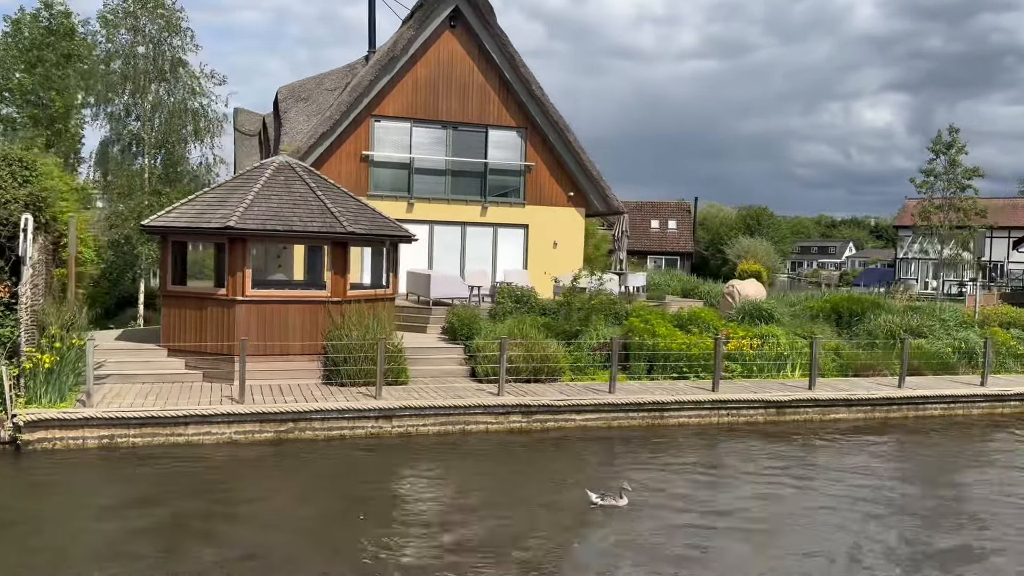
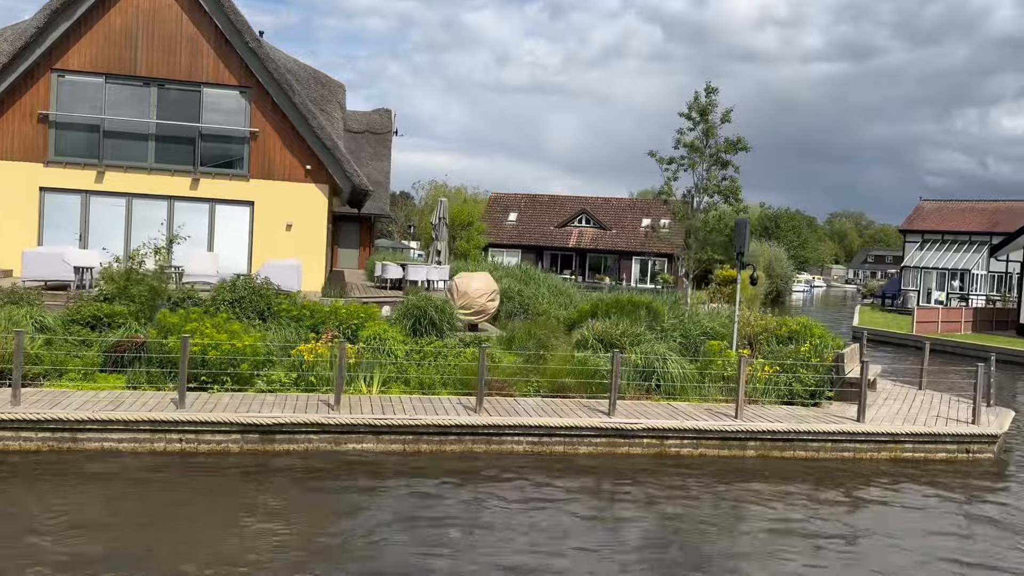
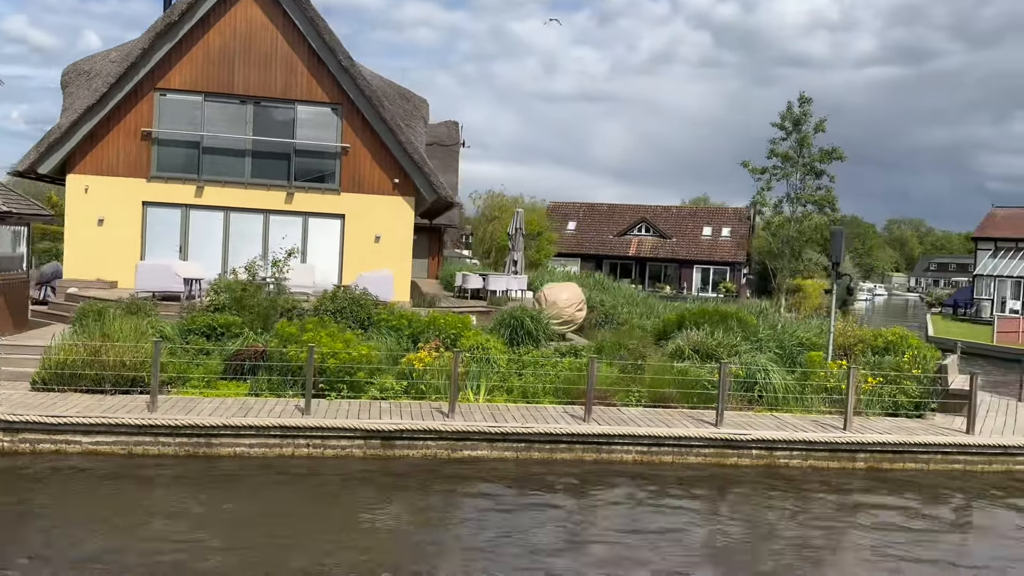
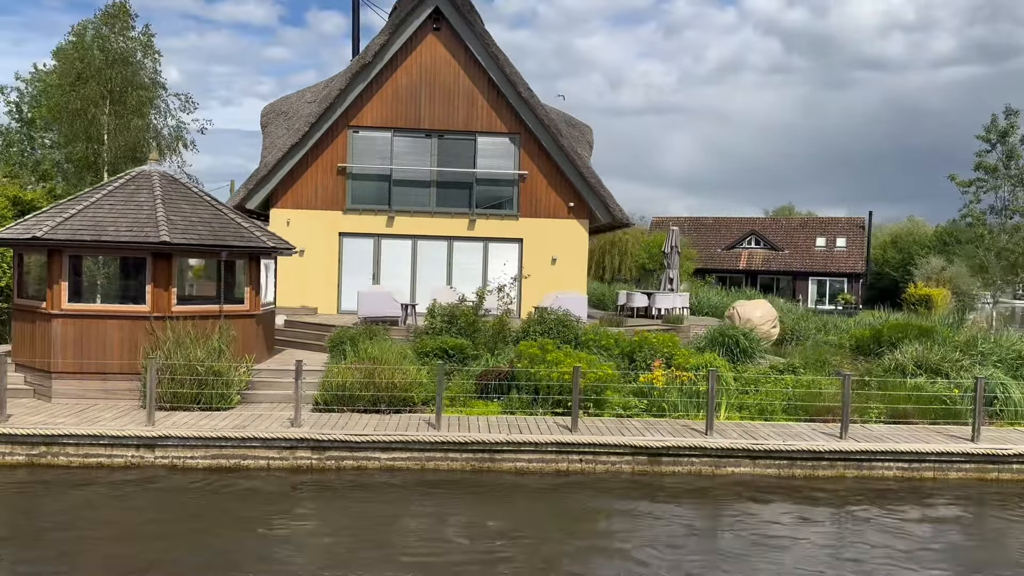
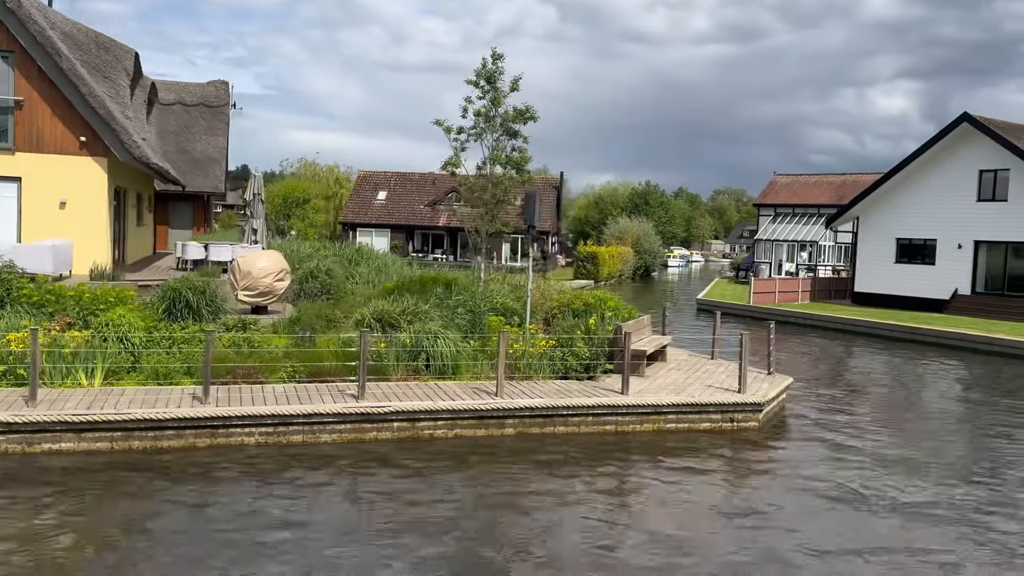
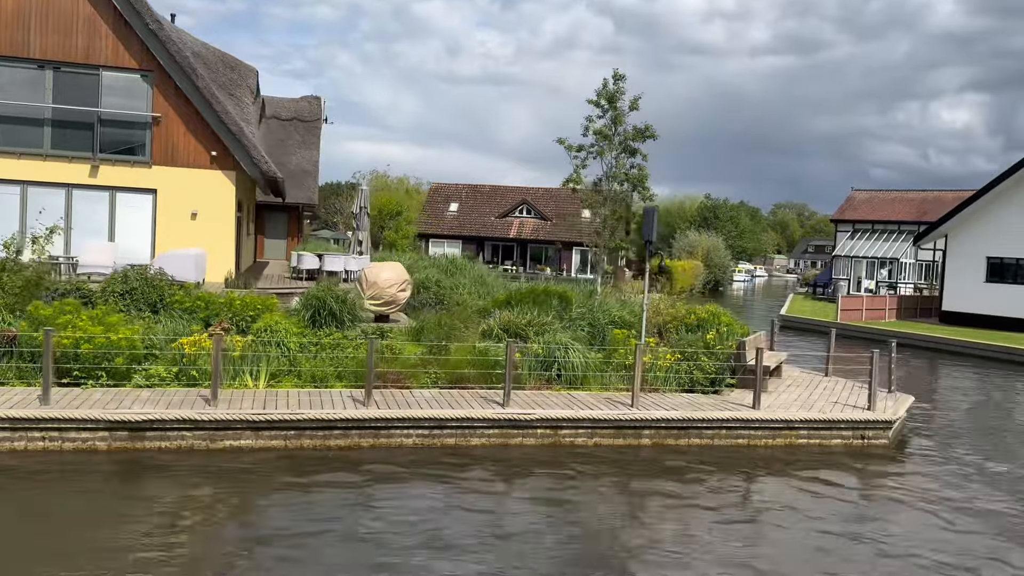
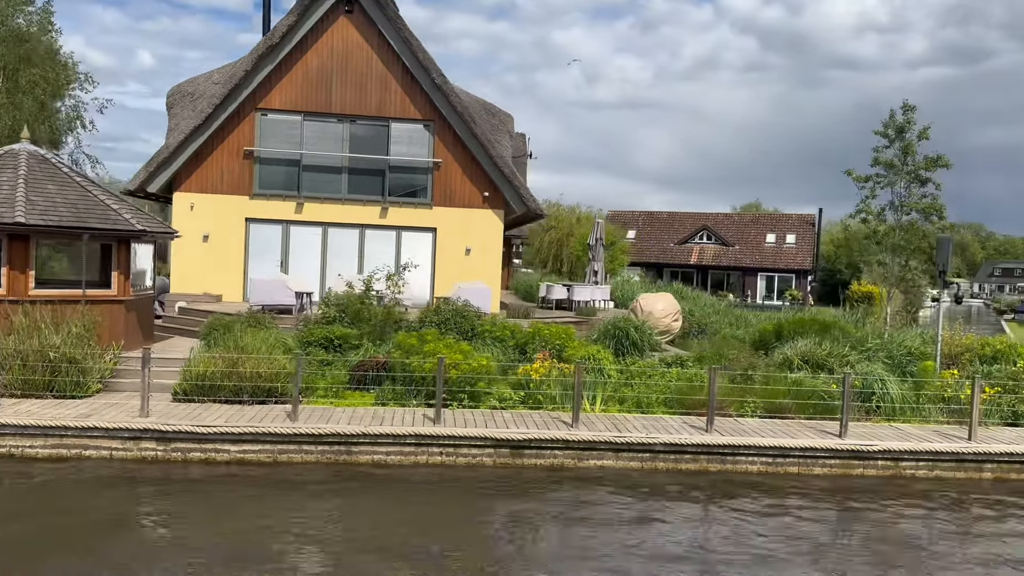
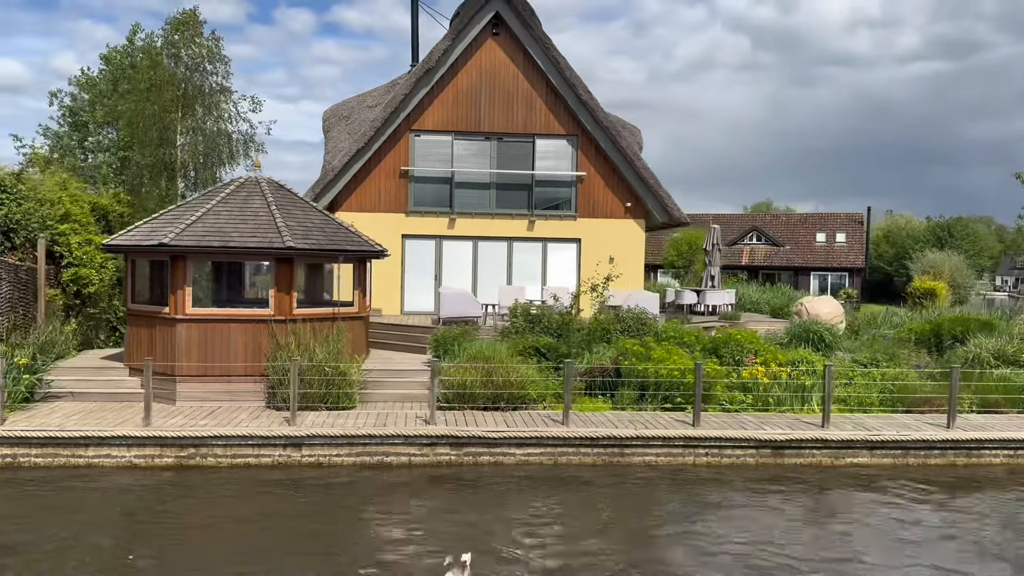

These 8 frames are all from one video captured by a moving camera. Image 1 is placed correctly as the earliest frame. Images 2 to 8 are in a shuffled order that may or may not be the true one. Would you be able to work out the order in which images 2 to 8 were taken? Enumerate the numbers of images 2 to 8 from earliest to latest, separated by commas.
8, 4, 7, 3, 2, 6, 5
